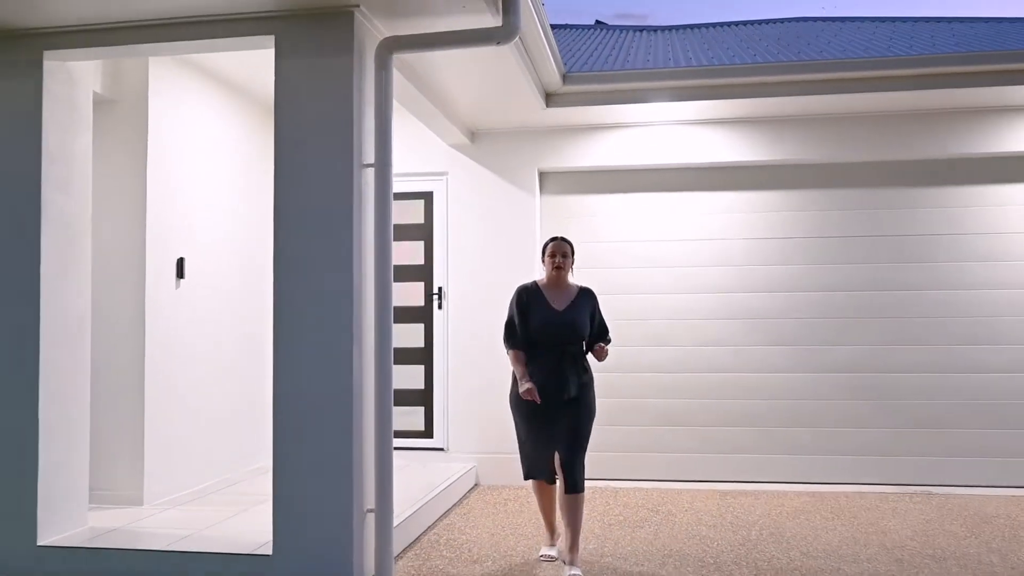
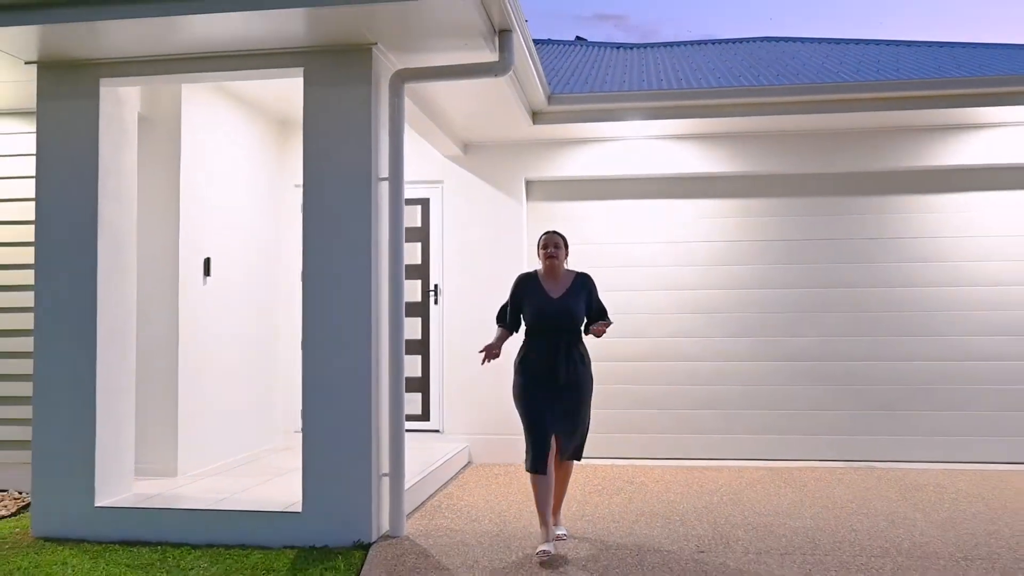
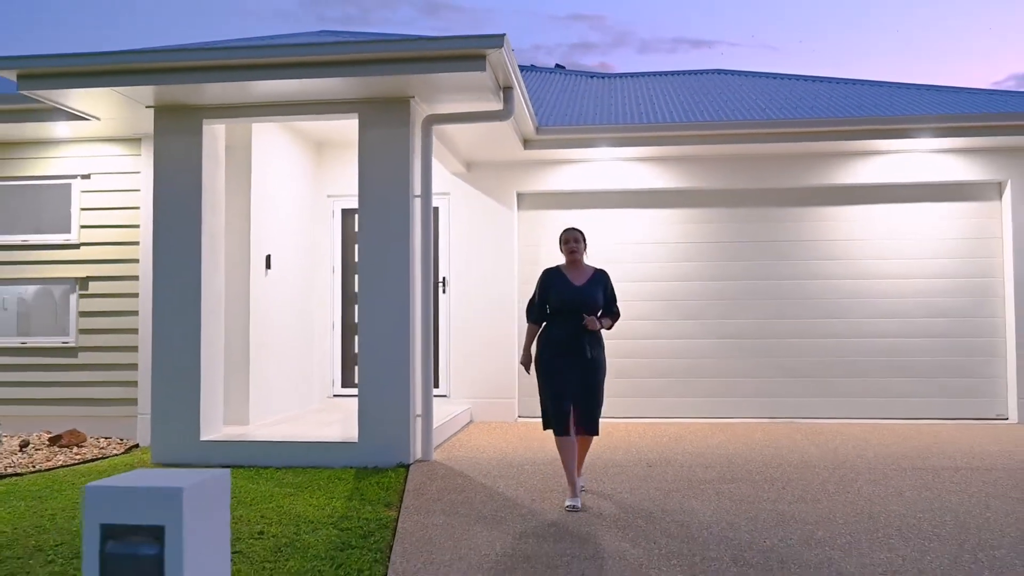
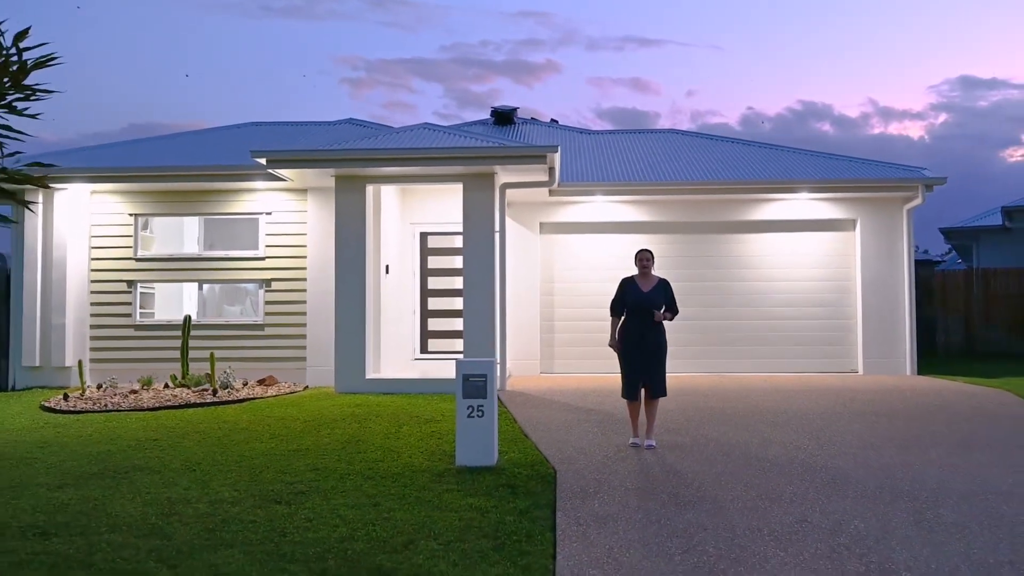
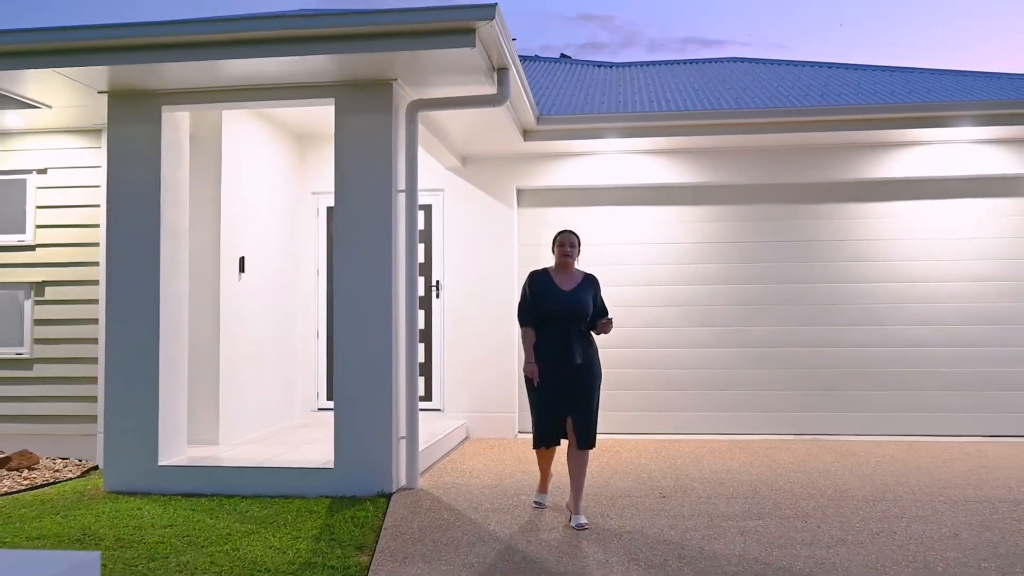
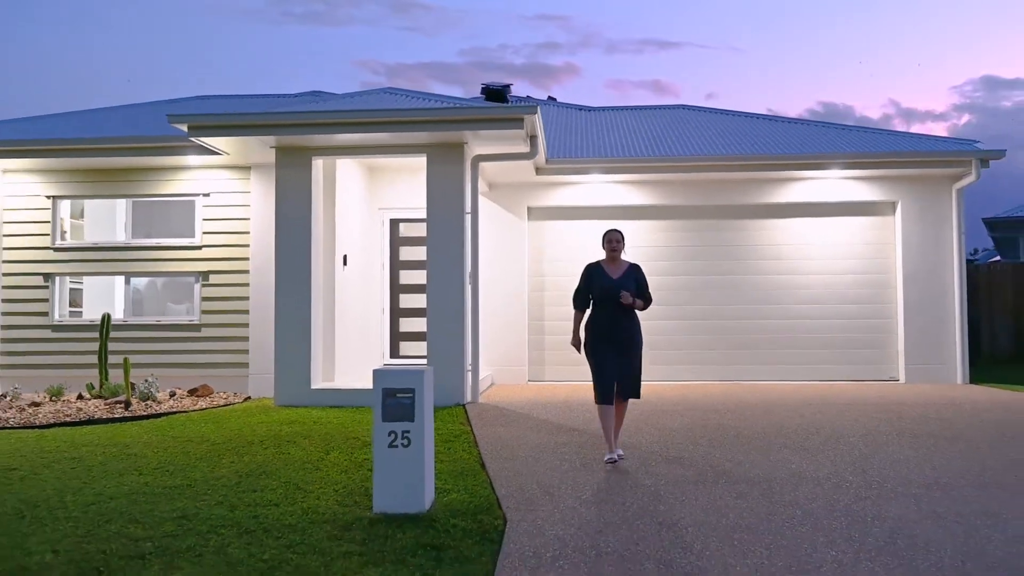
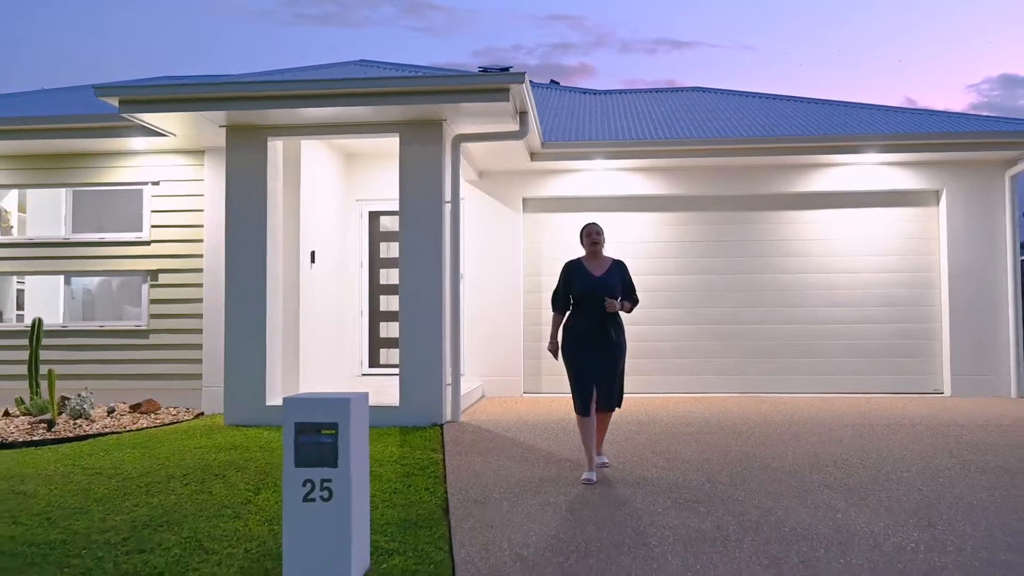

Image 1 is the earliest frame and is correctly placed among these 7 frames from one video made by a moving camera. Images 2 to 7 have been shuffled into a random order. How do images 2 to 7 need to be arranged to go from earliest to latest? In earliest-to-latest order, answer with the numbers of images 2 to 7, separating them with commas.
2, 5, 3, 7, 6, 4
